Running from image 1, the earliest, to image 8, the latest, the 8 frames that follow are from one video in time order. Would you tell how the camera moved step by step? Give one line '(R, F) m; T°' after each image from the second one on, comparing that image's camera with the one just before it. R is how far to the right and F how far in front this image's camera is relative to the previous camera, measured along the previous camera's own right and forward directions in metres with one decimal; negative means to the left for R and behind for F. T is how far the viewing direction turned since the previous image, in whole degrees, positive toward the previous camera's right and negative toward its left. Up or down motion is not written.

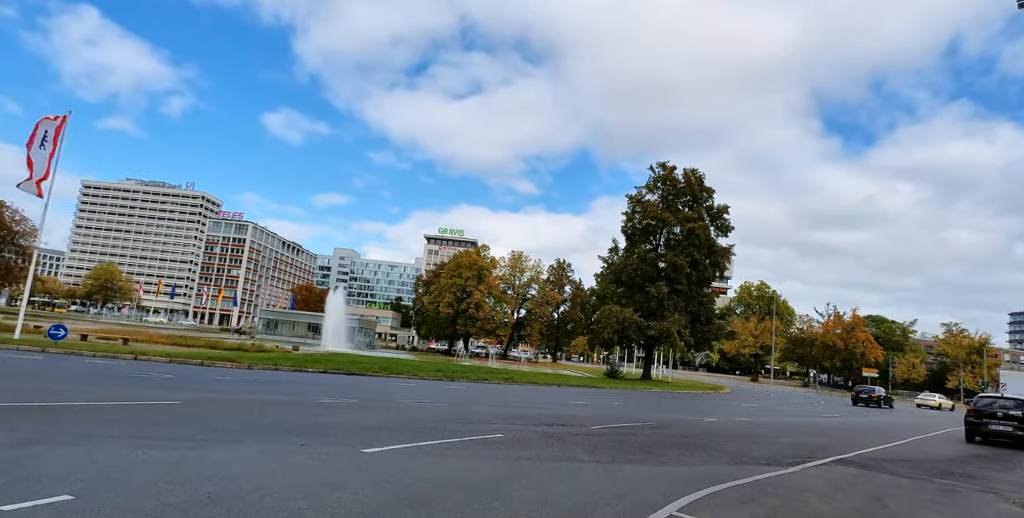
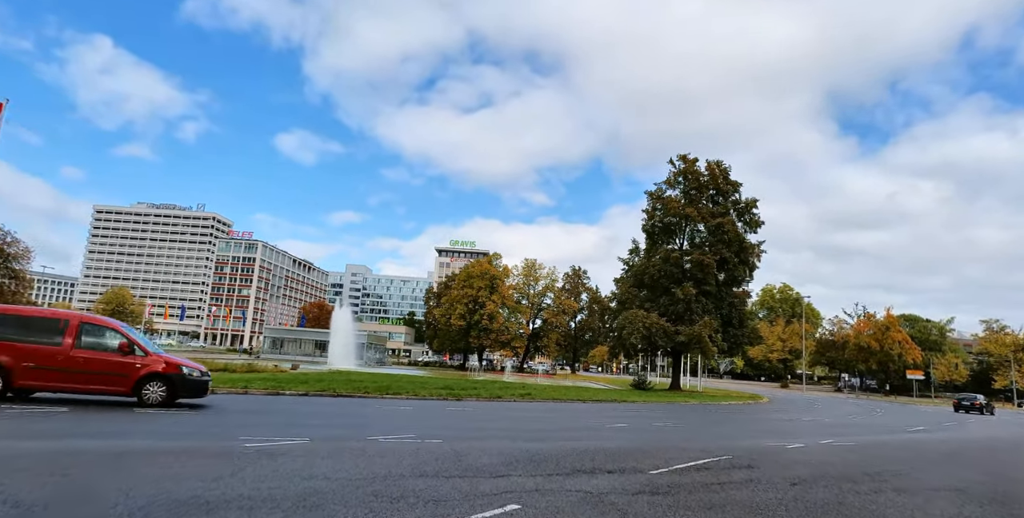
(0.0, +3.2) m; -1°
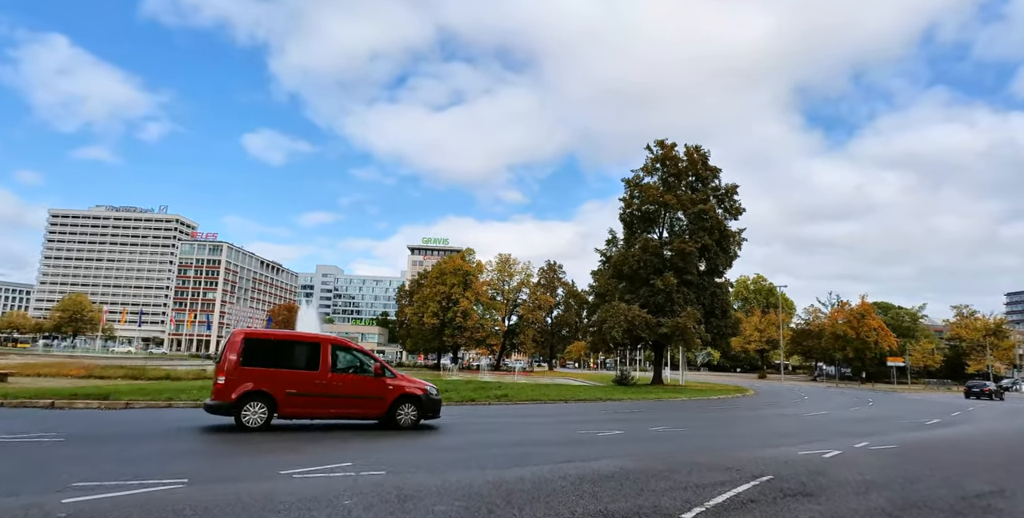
(+0.1, +2.2) m; +3°
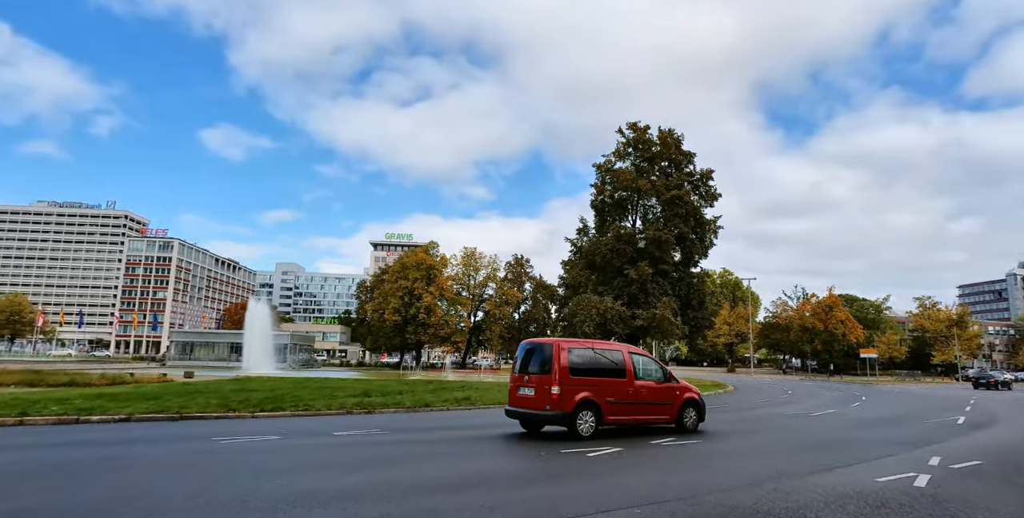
(+0.2, +2.8) m; +3°
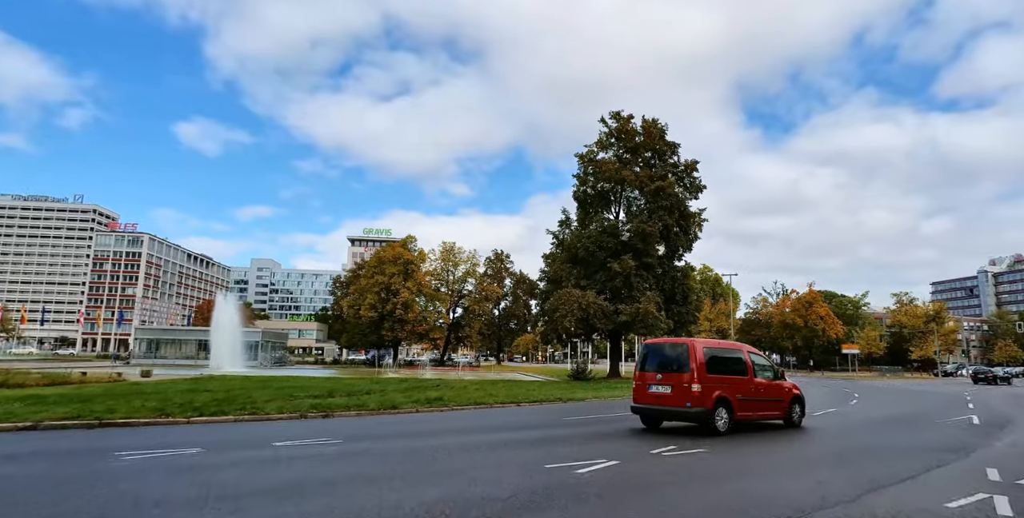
(+0.1, +1.5) m; +2°
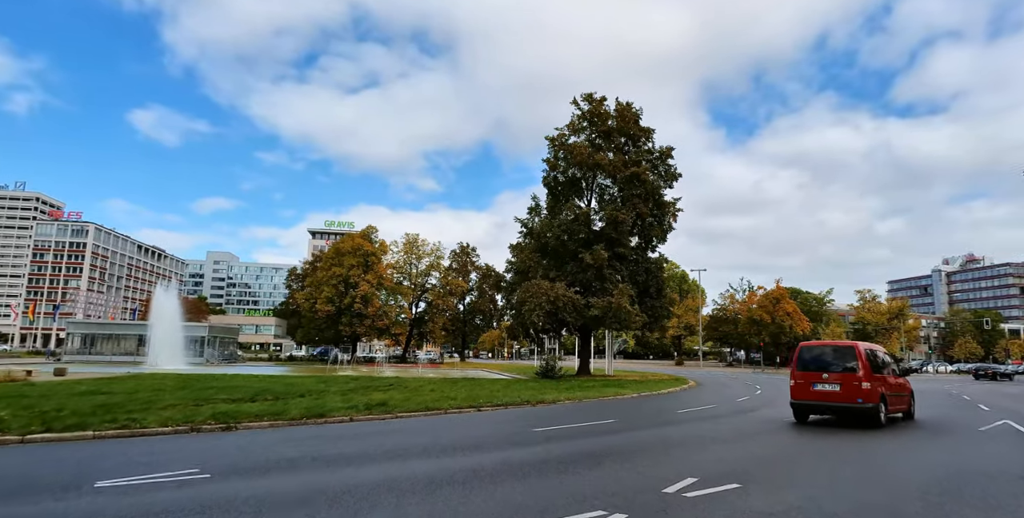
(+0.2, +2.5) m; +3°
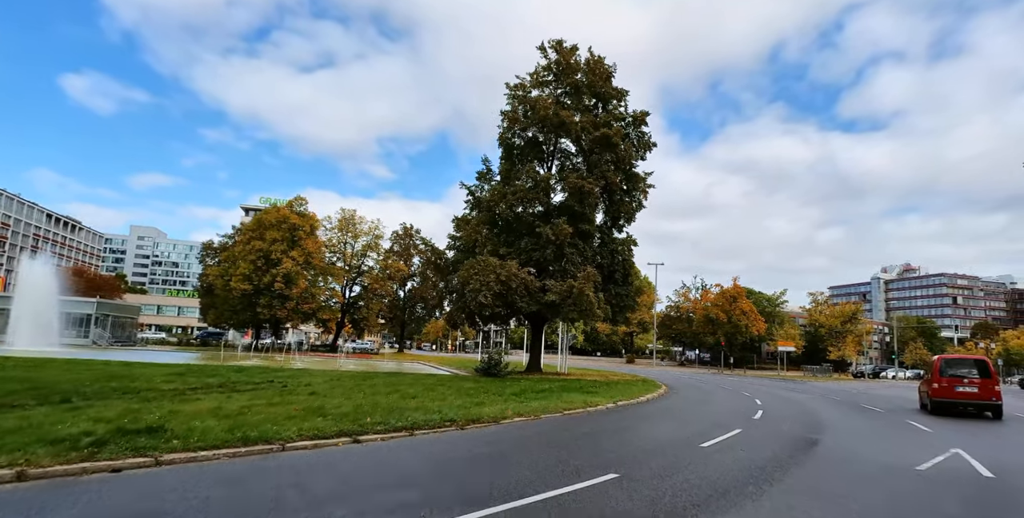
(+0.5, +5.7) m; +5°
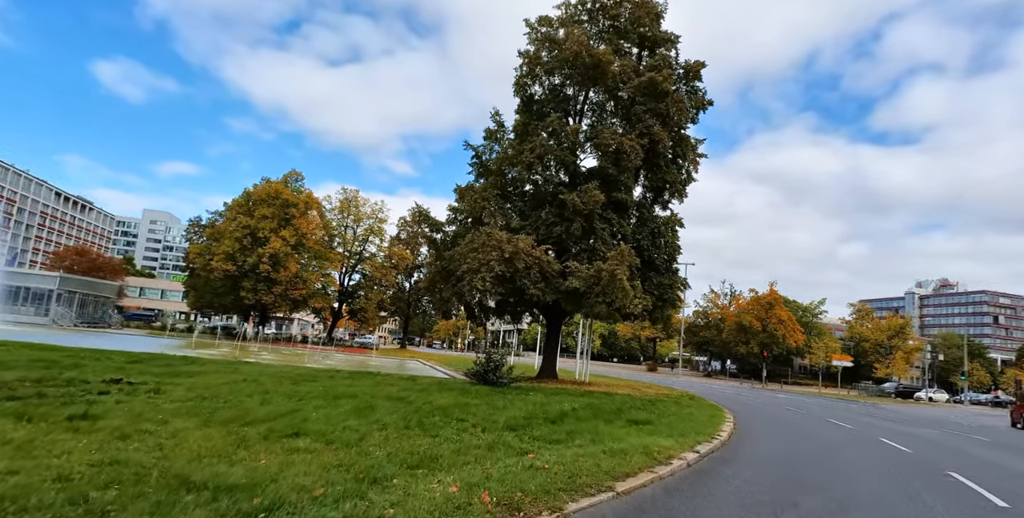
(+0.2, +6.0) m; -2°
